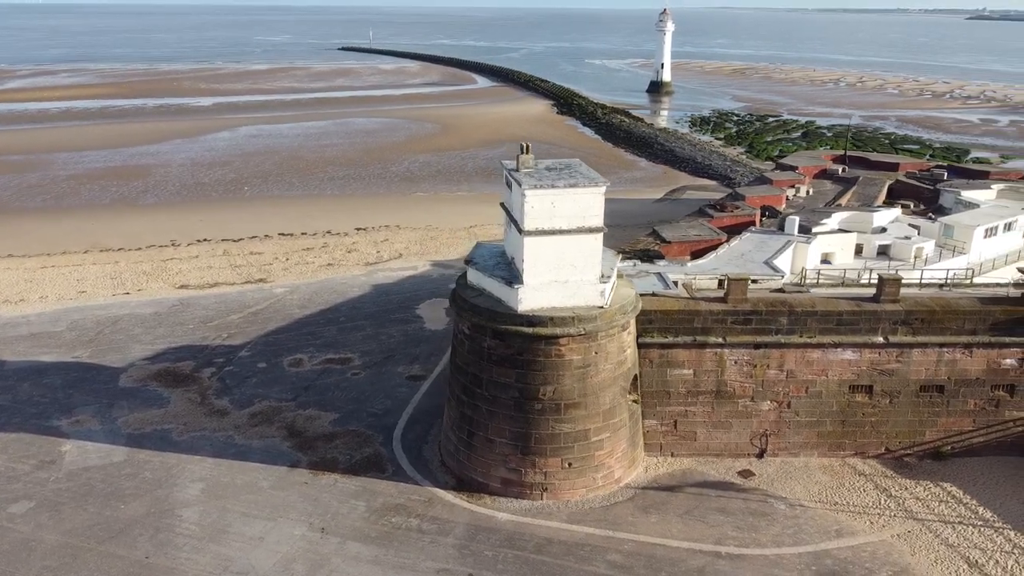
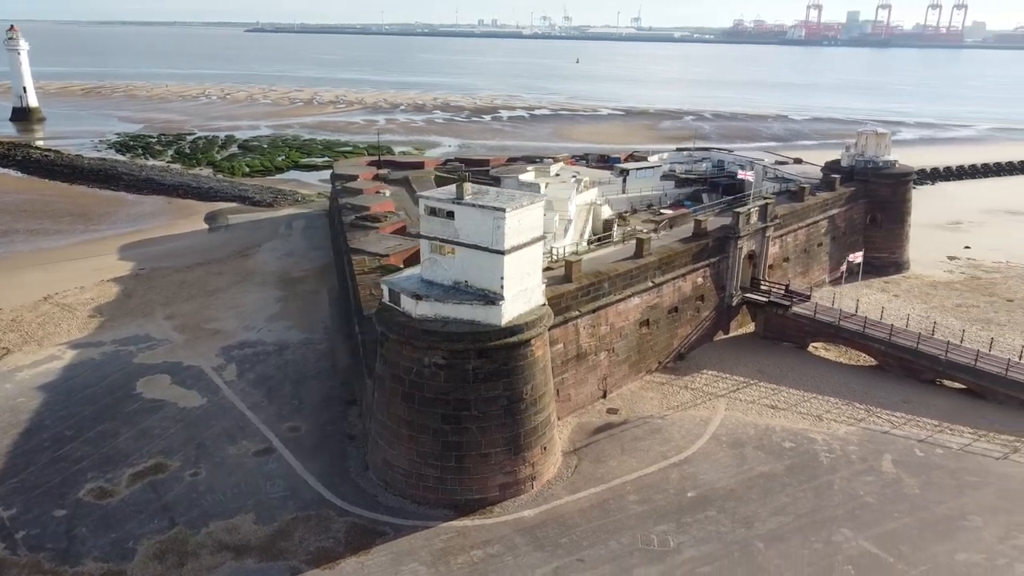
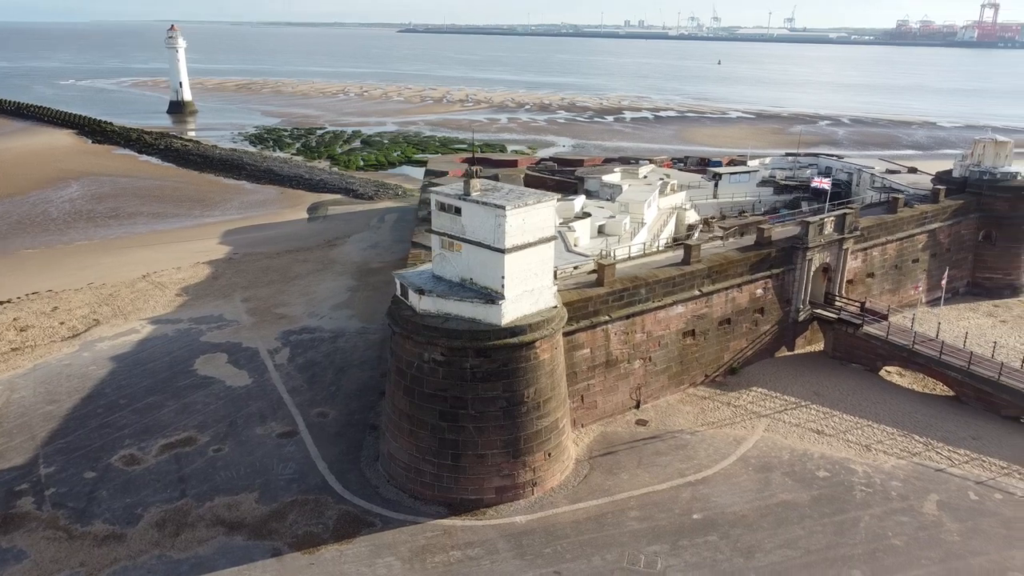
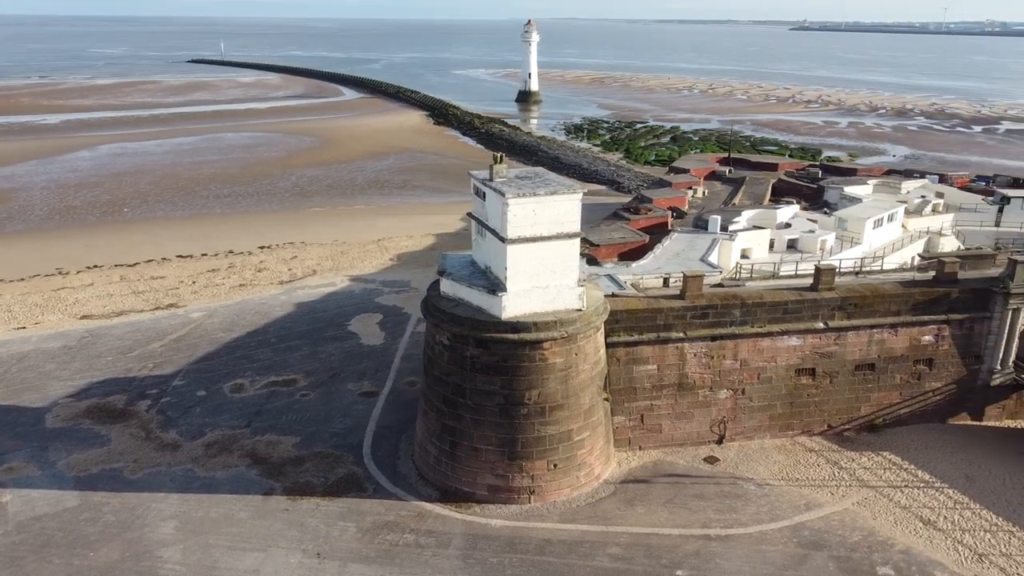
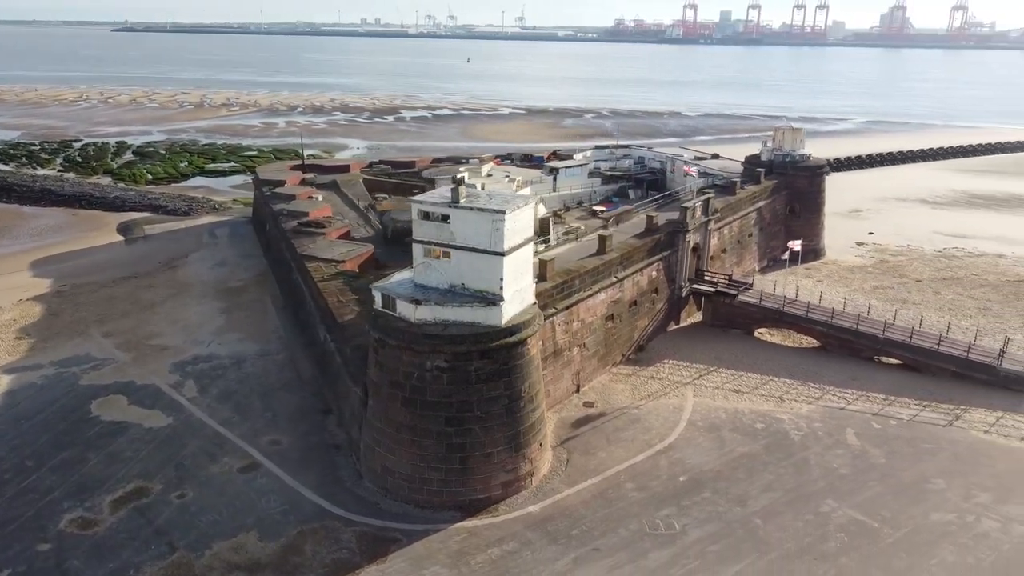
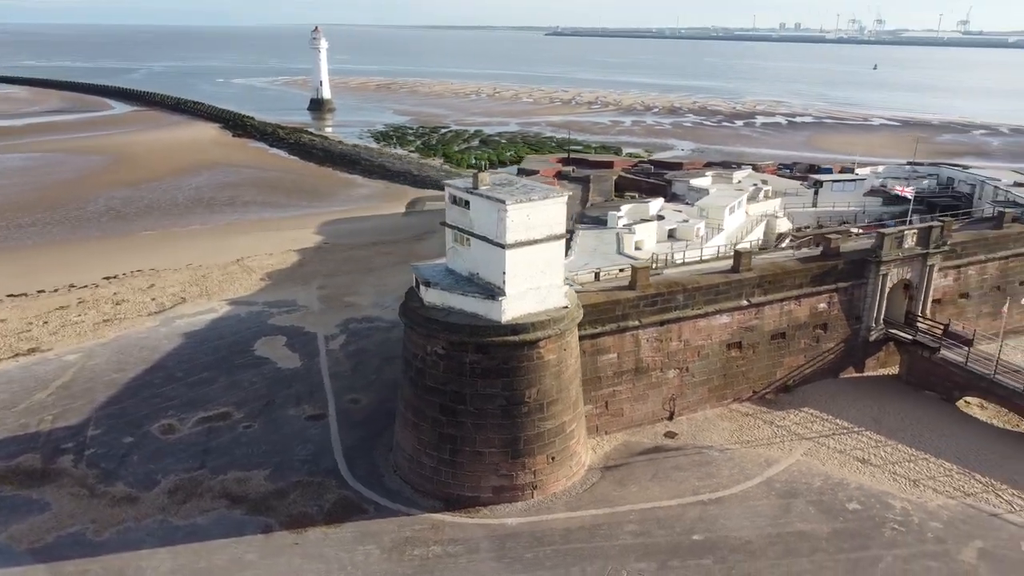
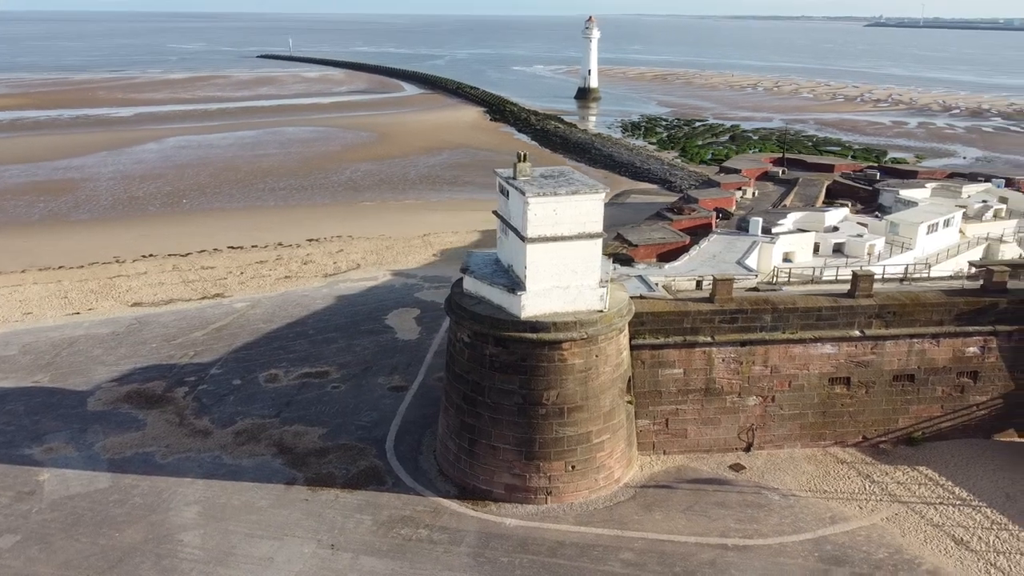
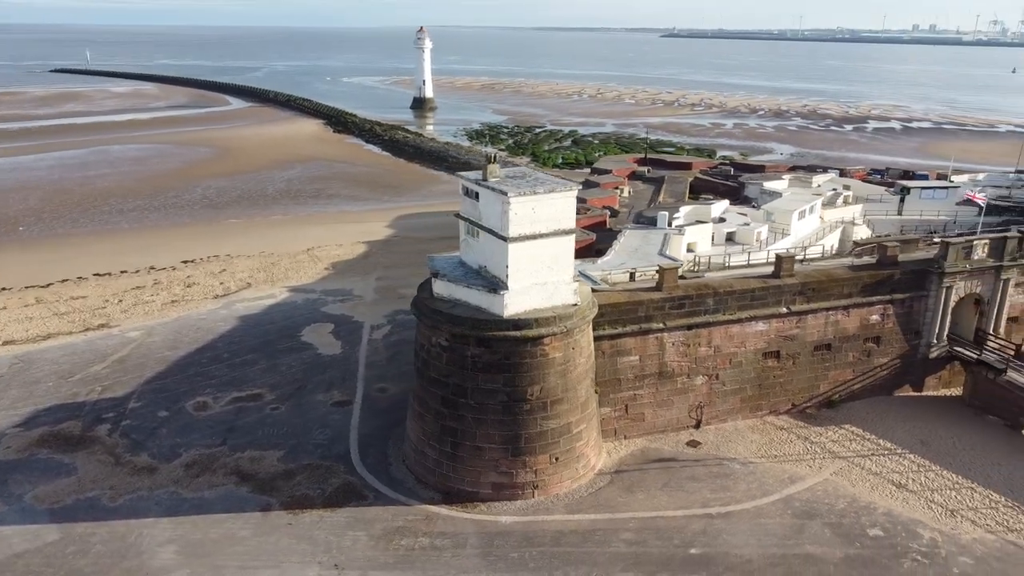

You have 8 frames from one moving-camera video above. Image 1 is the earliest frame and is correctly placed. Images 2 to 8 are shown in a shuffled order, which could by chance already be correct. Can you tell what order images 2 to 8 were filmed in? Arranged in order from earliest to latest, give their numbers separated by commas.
7, 4, 8, 6, 3, 2, 5
